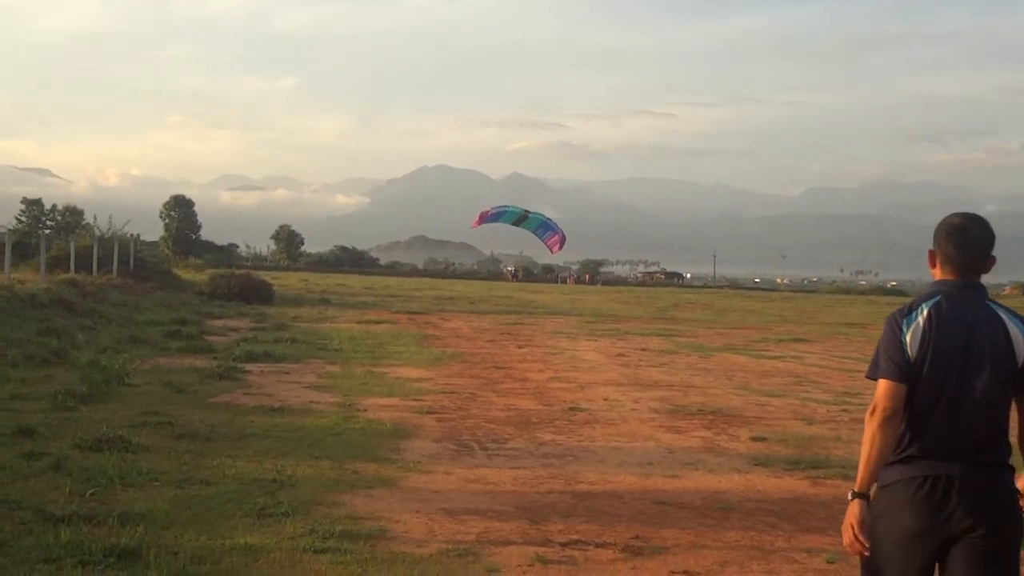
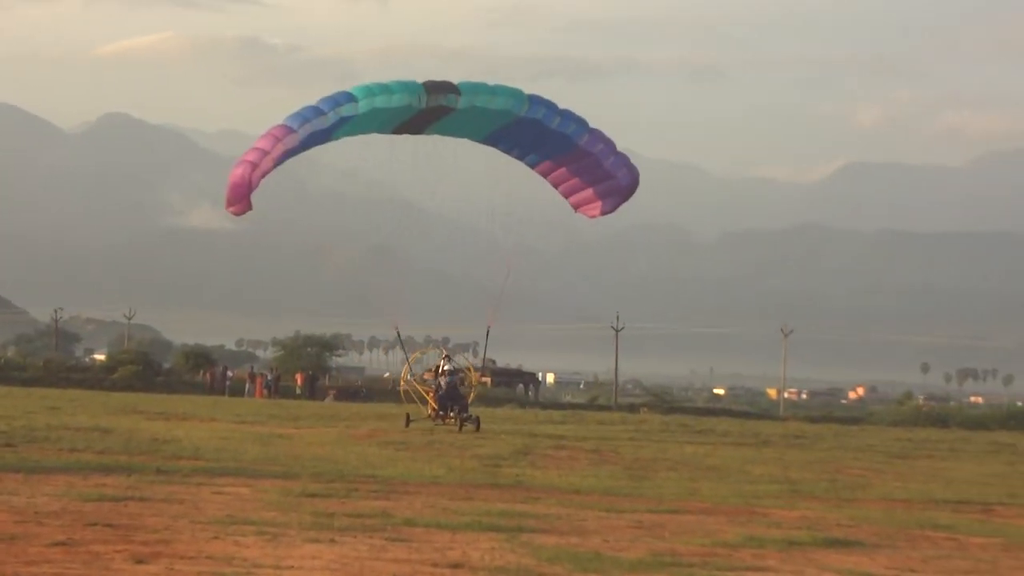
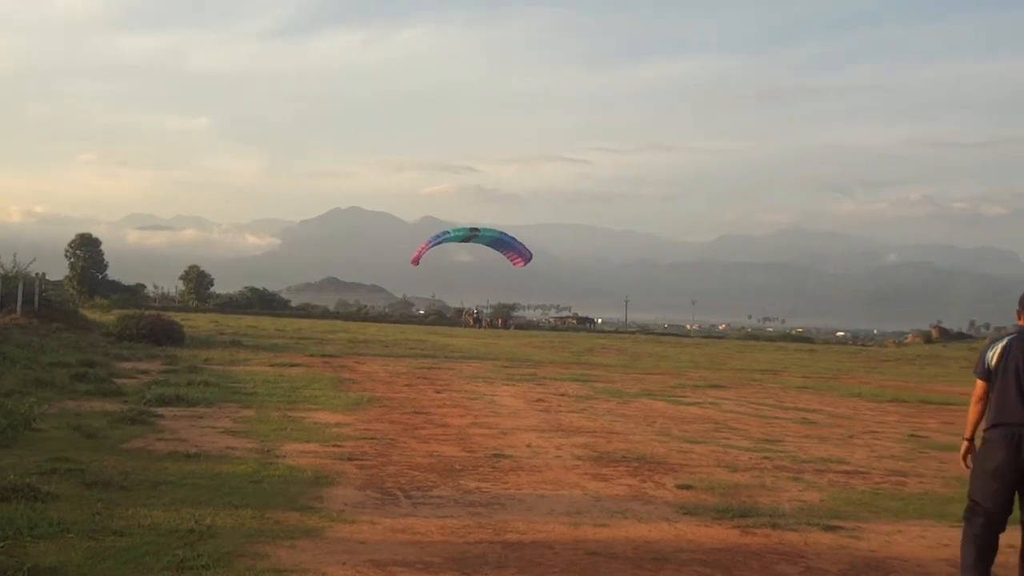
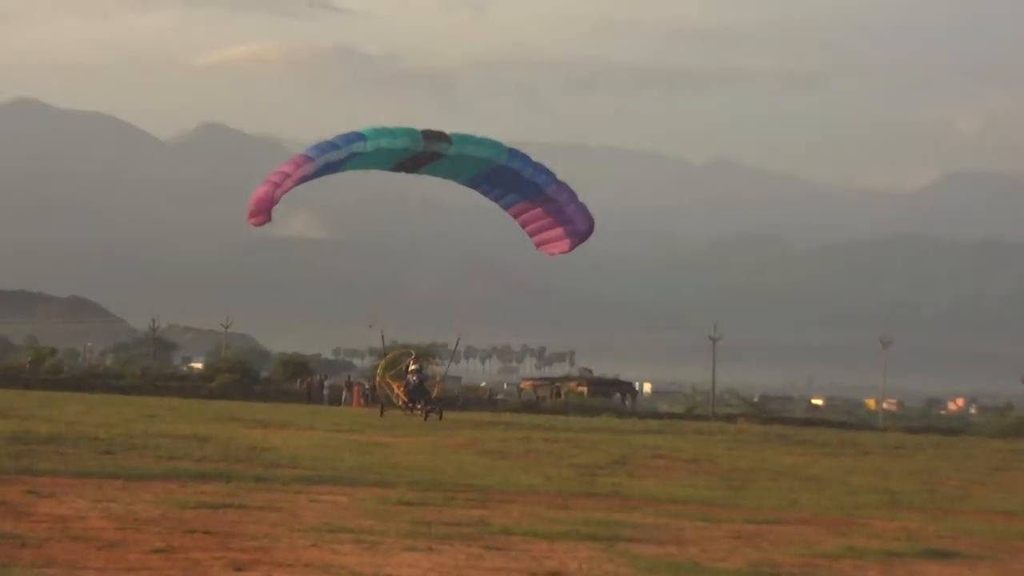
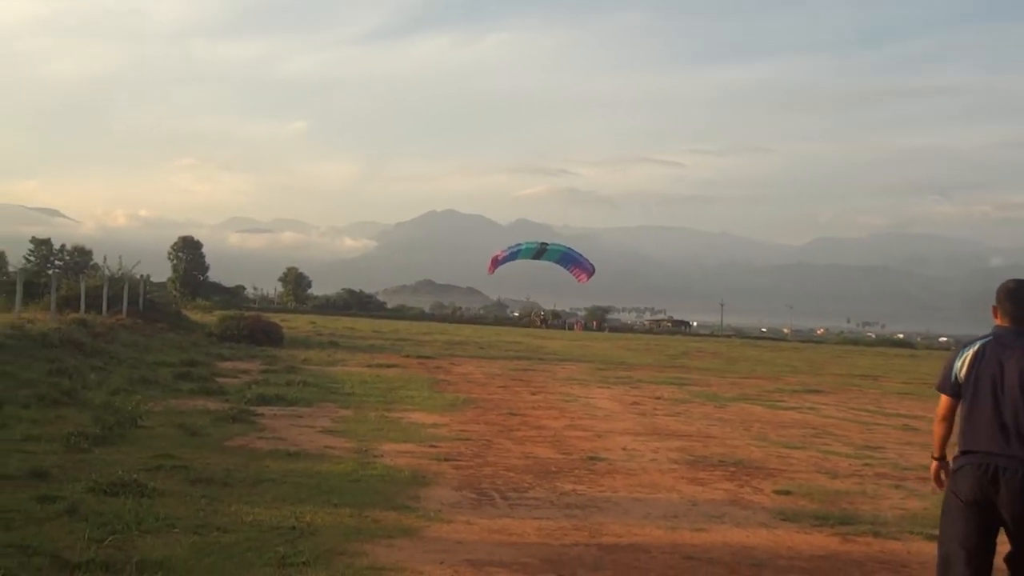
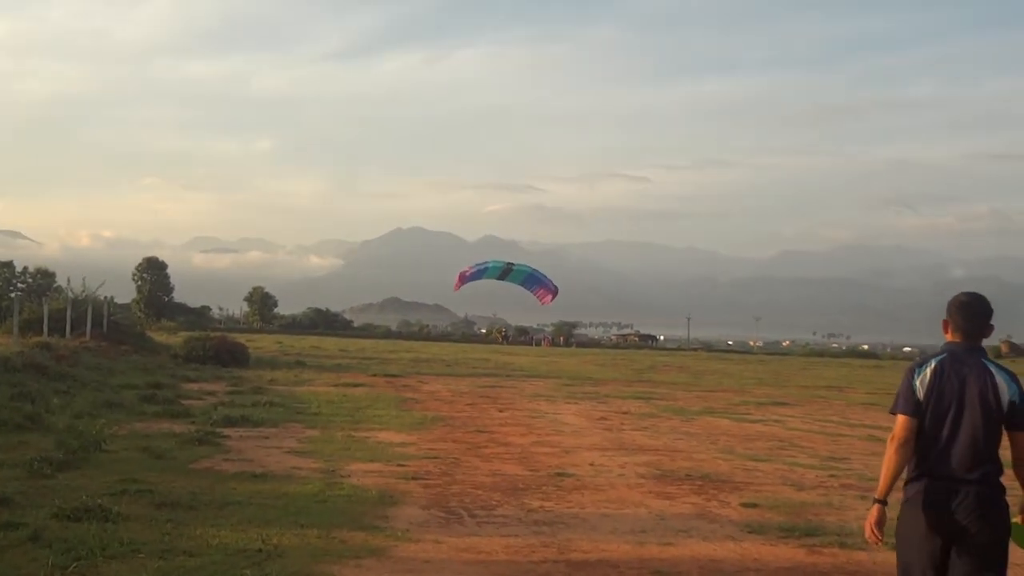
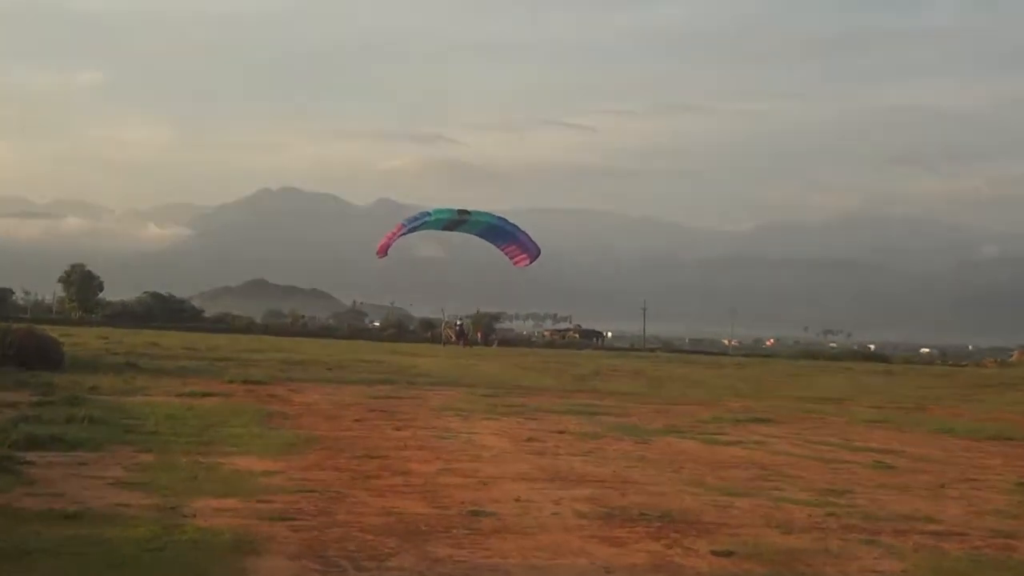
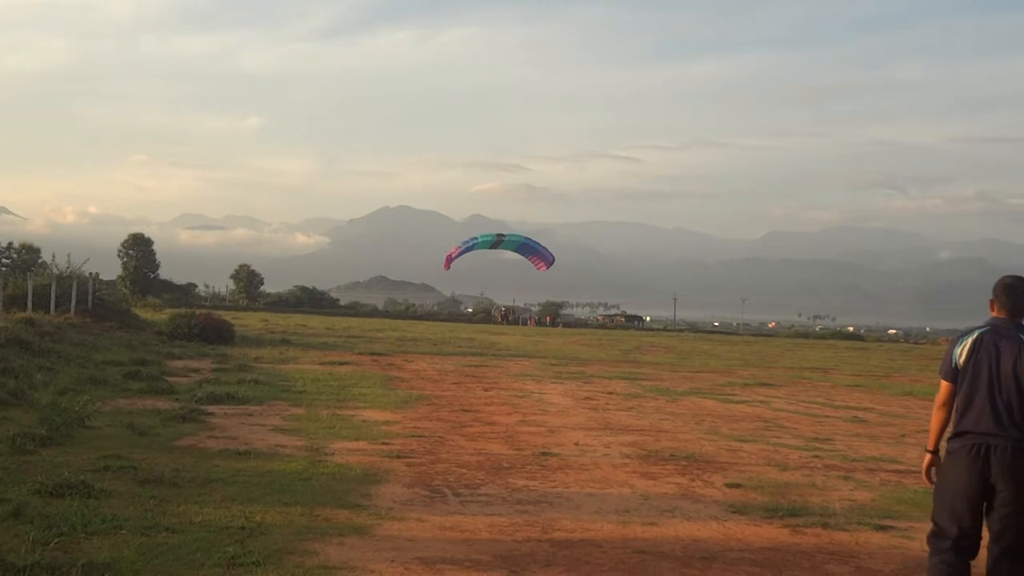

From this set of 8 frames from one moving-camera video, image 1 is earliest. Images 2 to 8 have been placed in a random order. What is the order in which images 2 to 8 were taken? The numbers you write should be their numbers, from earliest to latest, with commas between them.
6, 5, 8, 3, 7, 4, 2
